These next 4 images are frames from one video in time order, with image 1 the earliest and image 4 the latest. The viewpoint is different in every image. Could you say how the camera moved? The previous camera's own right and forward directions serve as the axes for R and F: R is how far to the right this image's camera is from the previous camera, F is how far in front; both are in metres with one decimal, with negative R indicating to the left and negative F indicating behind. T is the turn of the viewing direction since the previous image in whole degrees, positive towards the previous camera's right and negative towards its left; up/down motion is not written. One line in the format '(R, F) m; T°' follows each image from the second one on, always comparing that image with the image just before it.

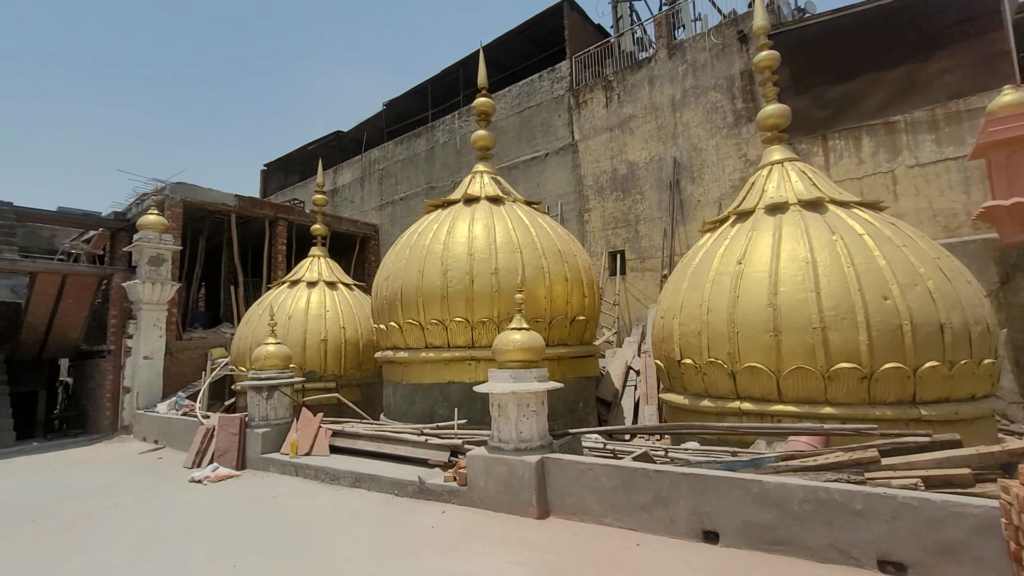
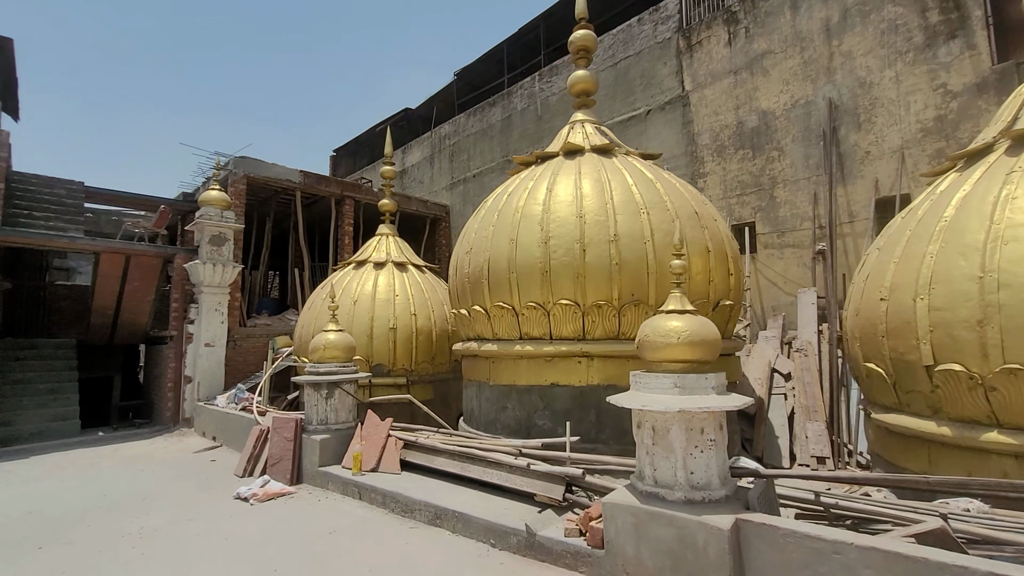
(-0.6, +1.6) m; -7°
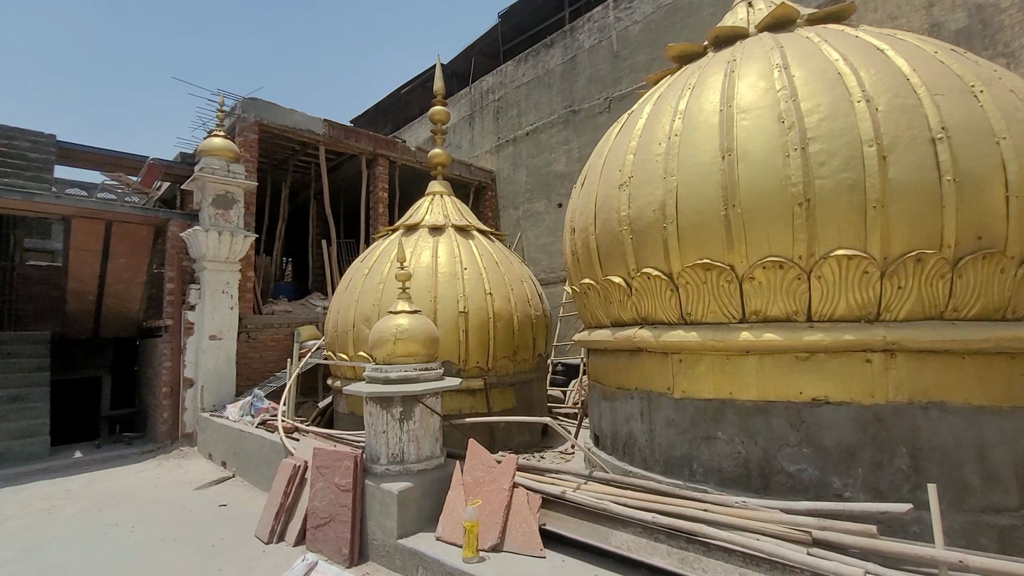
(-1.3, +2.2) m; -1°
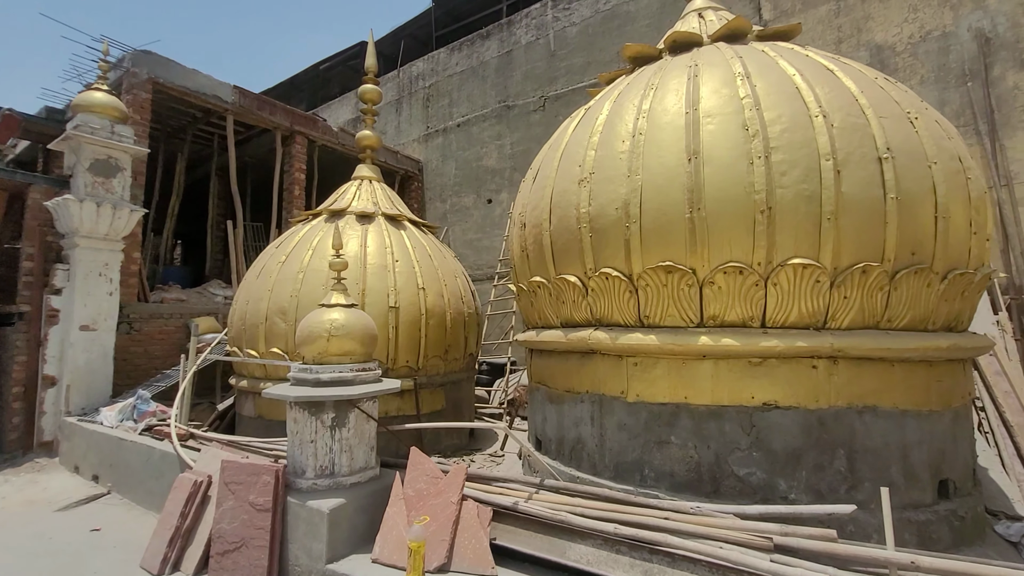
(-0.3, +0.3) m; +10°
